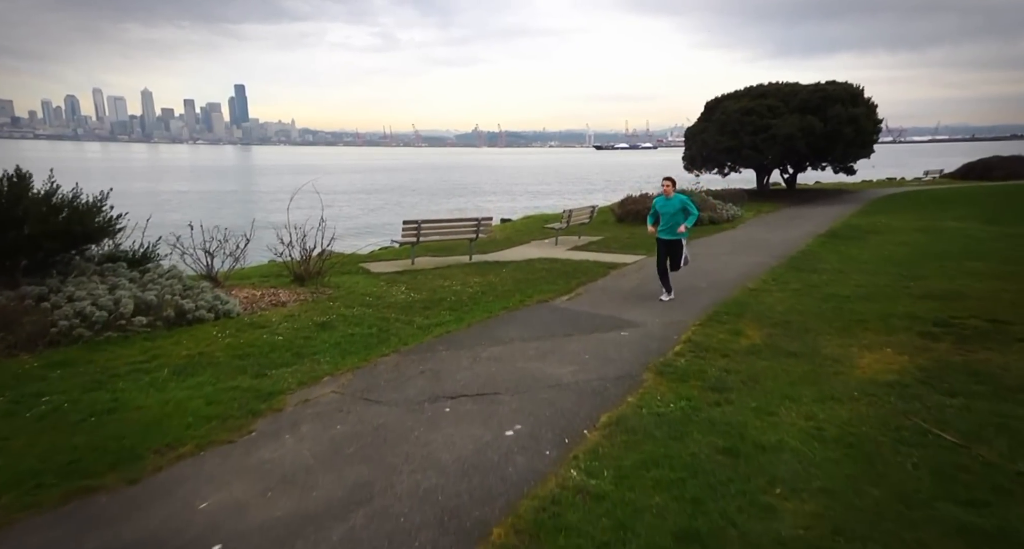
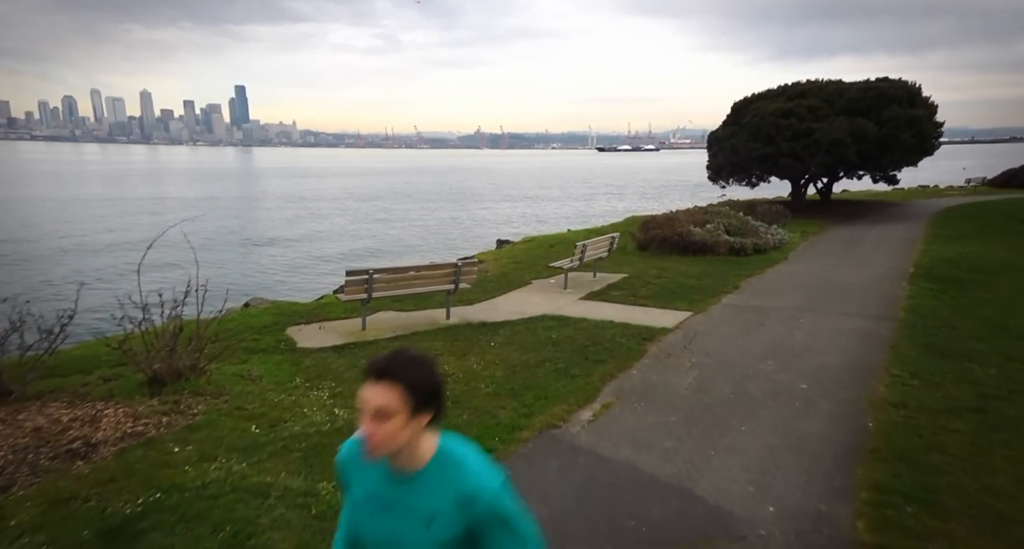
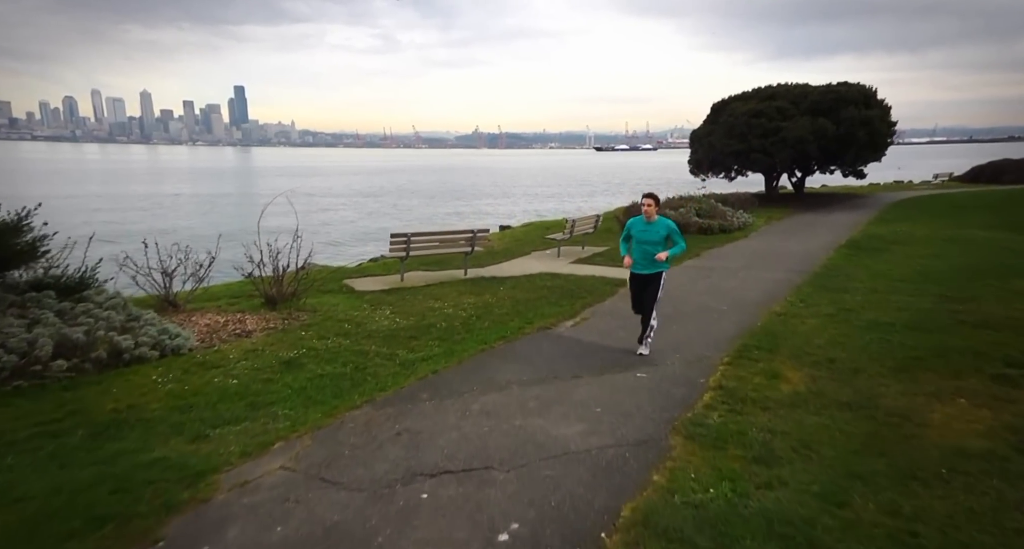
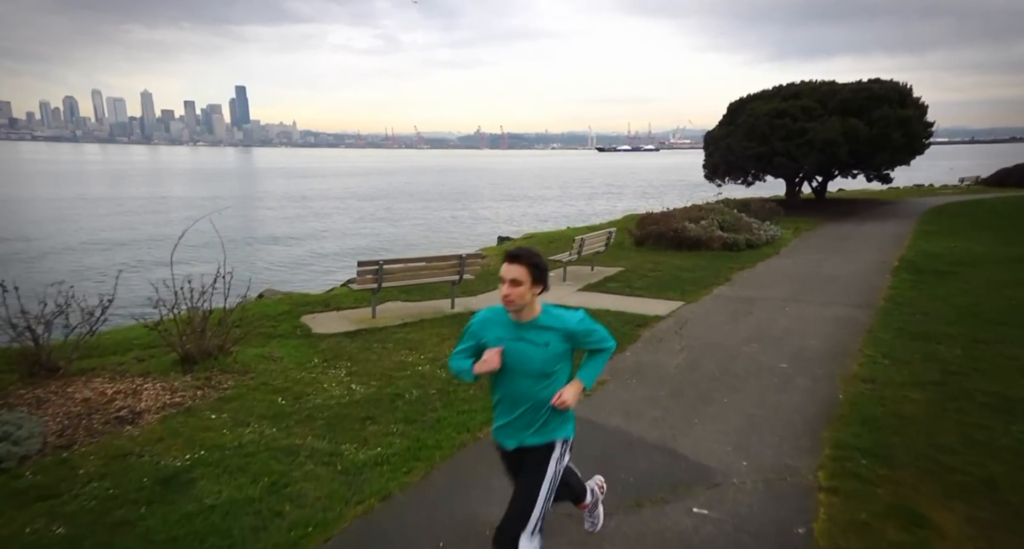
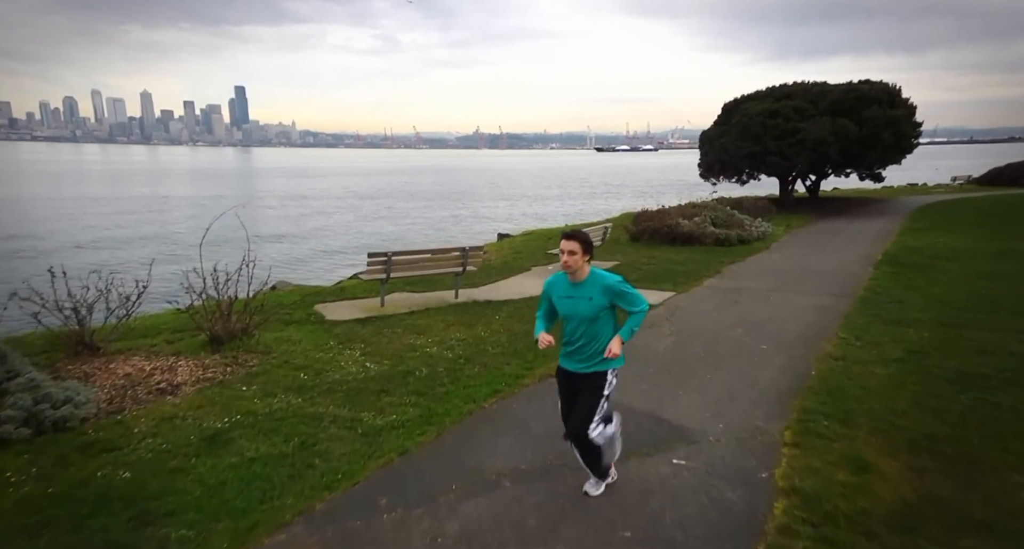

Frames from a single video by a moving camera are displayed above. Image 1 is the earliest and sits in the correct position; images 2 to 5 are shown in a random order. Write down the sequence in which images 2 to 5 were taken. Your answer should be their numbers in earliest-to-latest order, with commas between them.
3, 5, 4, 2
